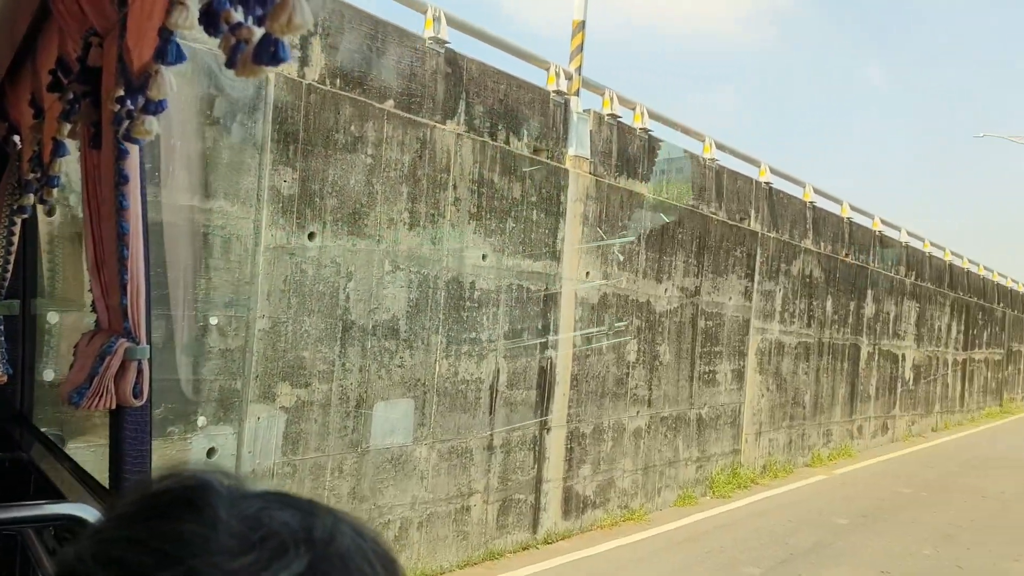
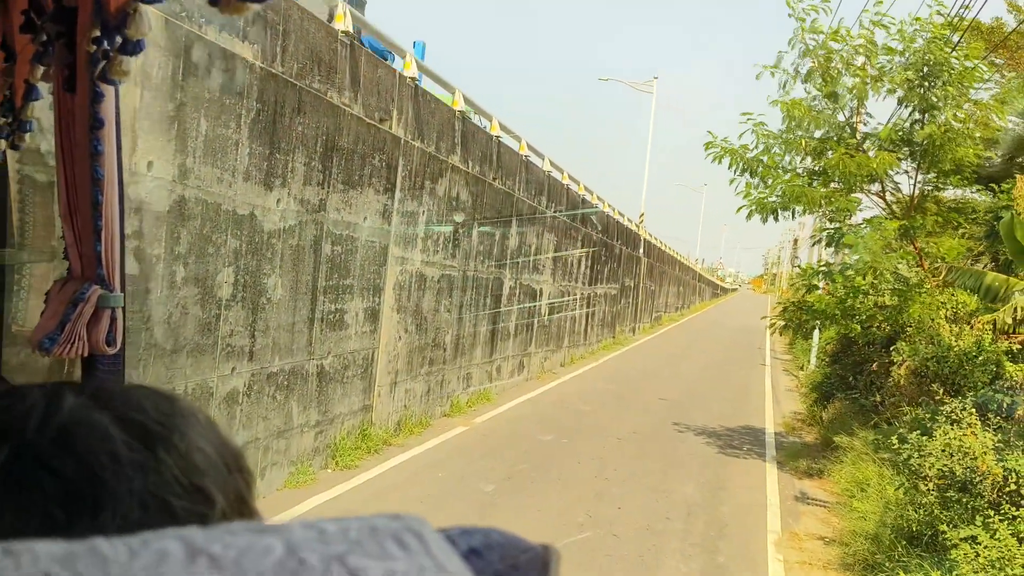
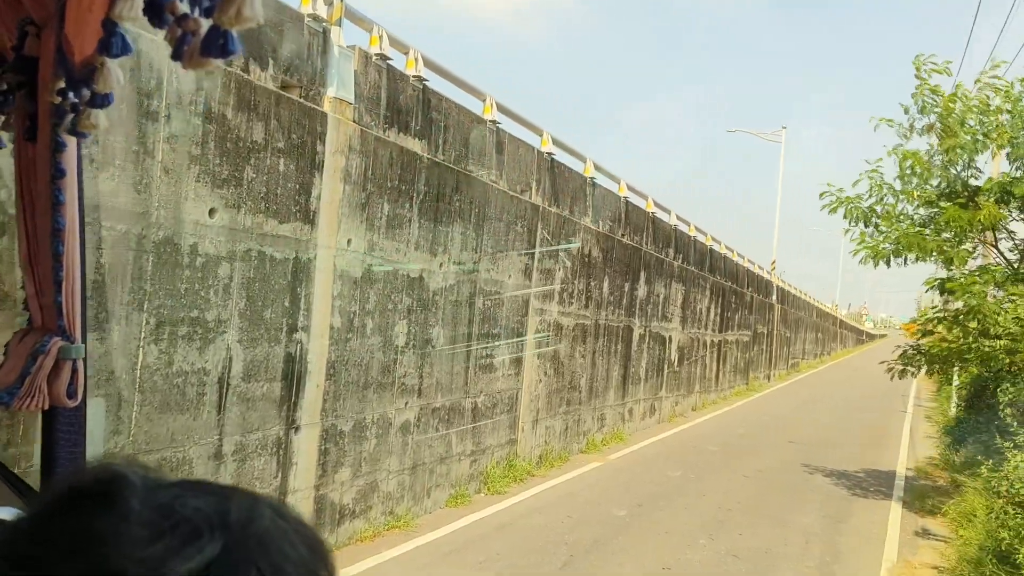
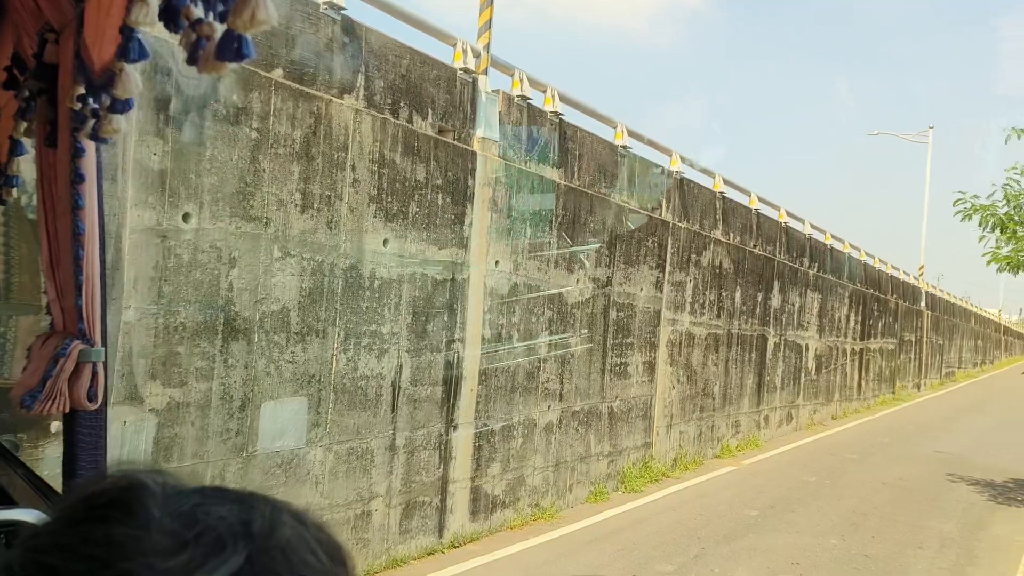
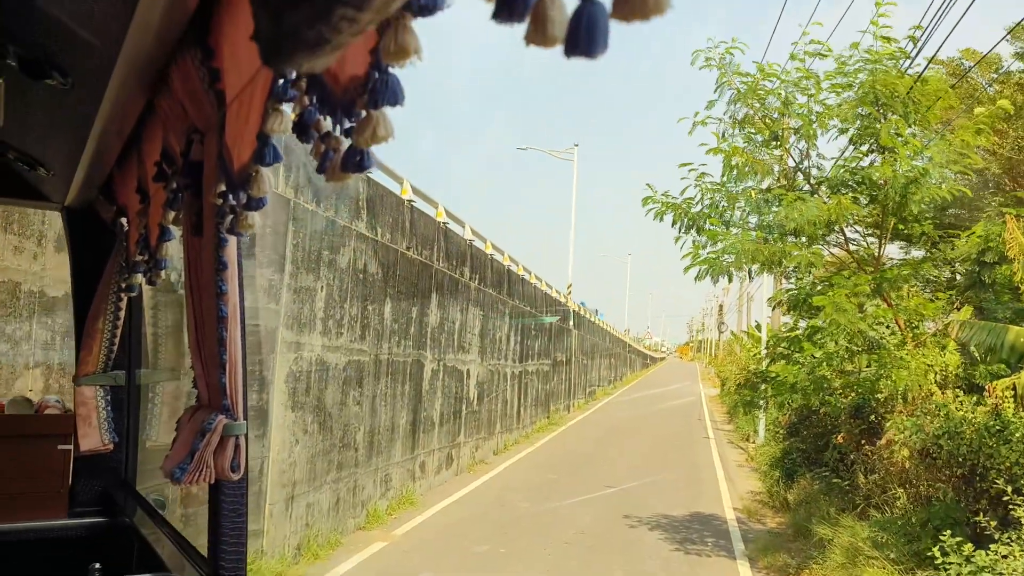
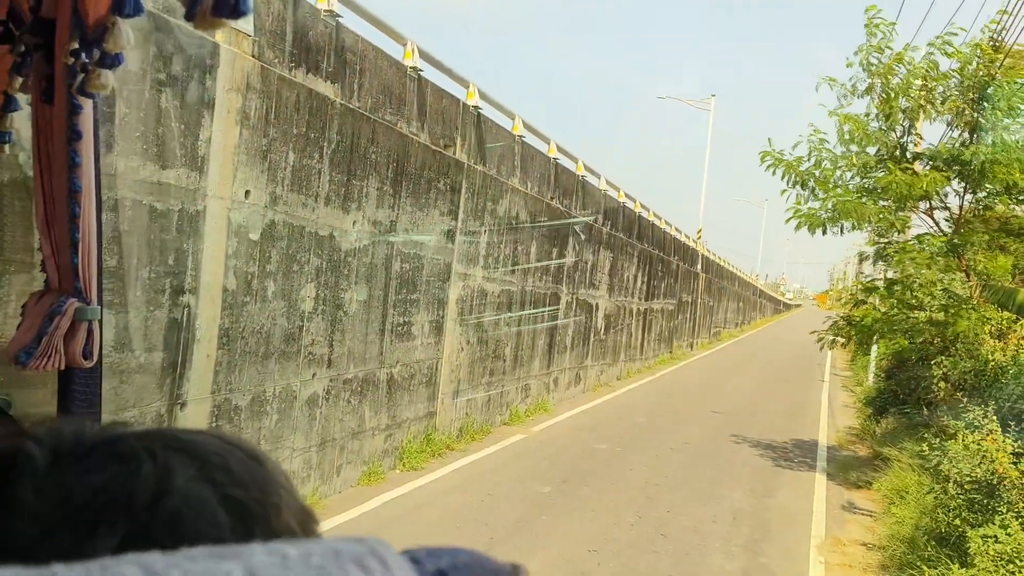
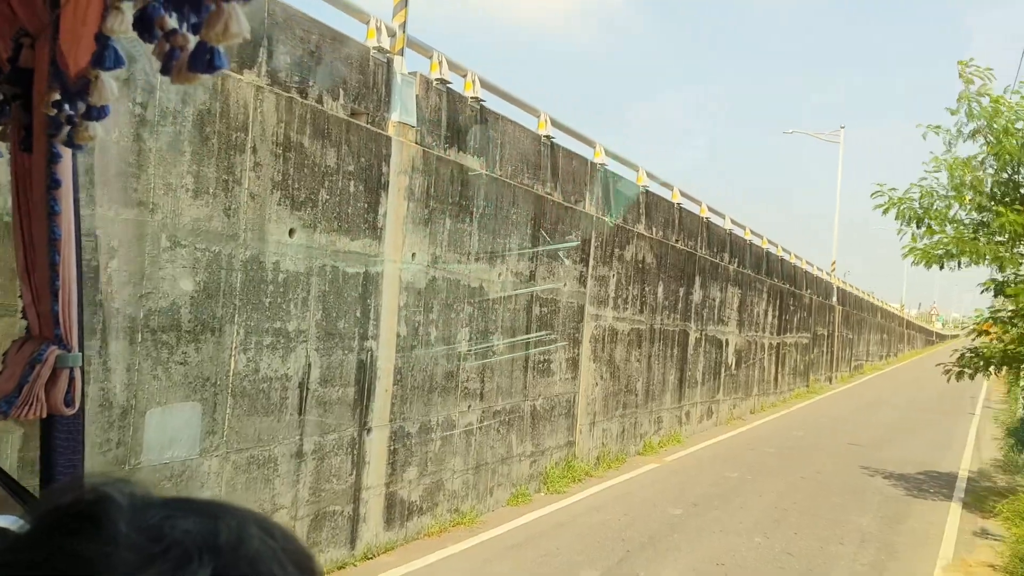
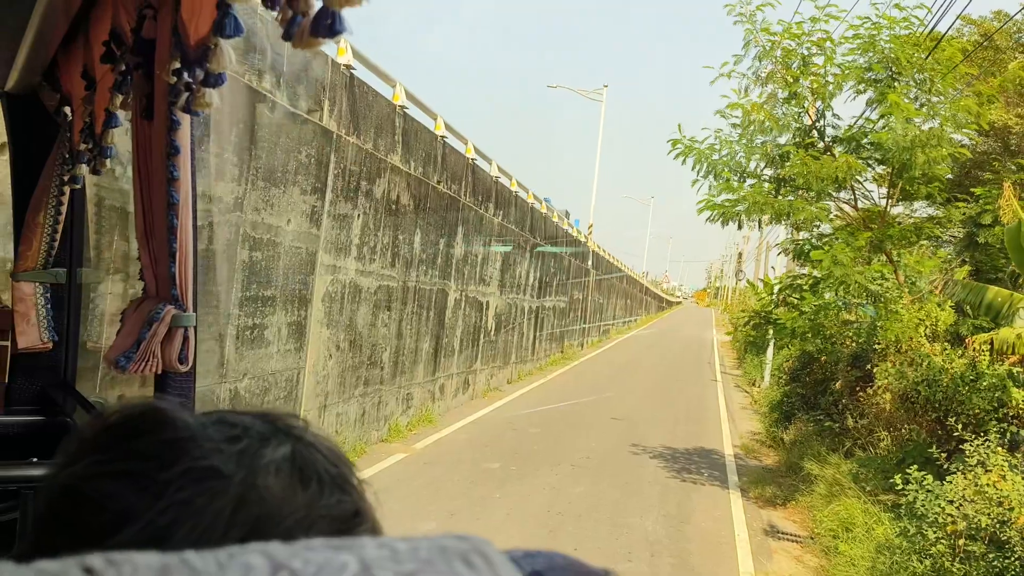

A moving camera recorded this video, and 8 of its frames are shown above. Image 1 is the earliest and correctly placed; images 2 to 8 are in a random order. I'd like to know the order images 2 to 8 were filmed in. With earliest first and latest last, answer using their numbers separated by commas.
4, 7, 3, 6, 2, 8, 5
